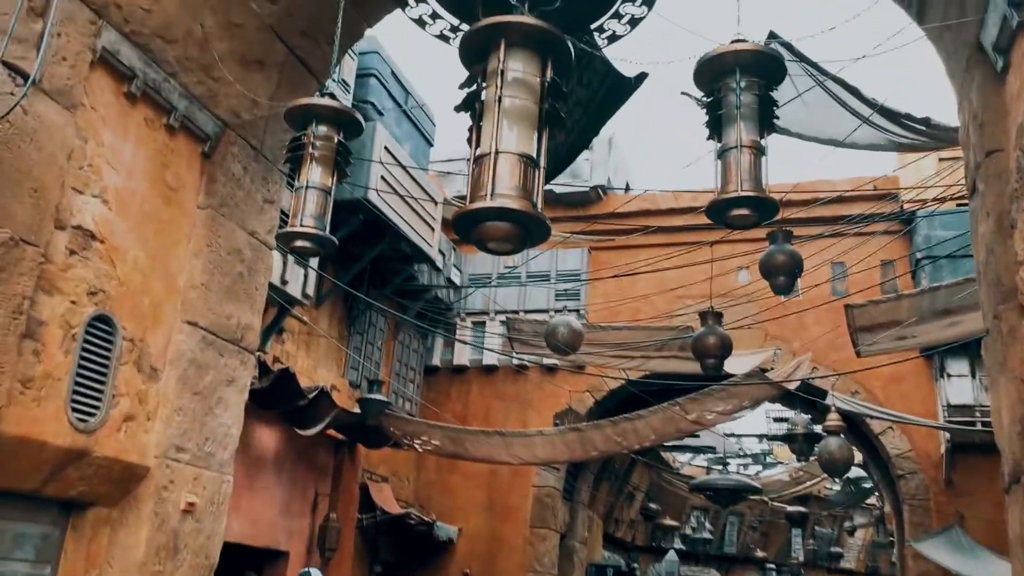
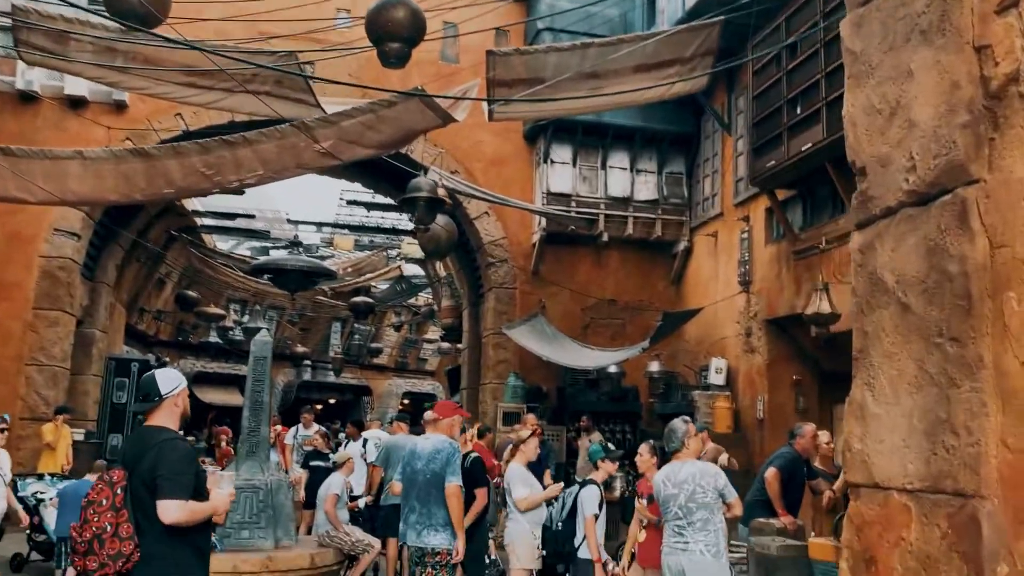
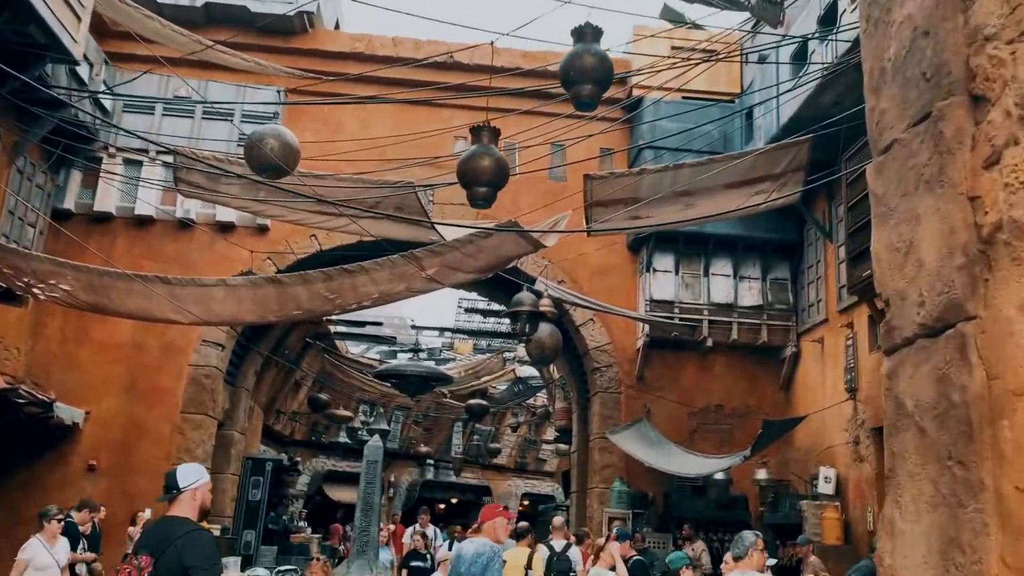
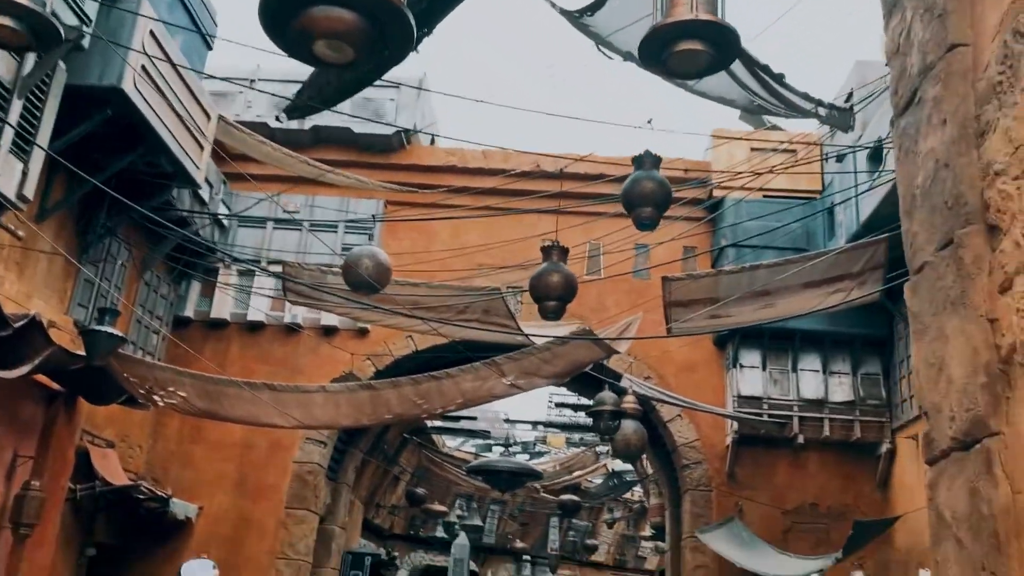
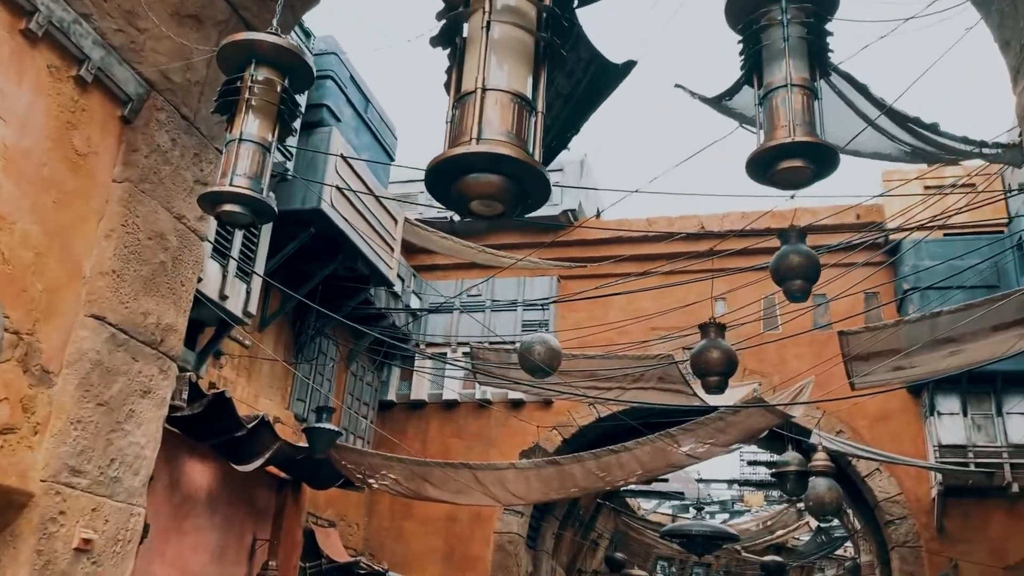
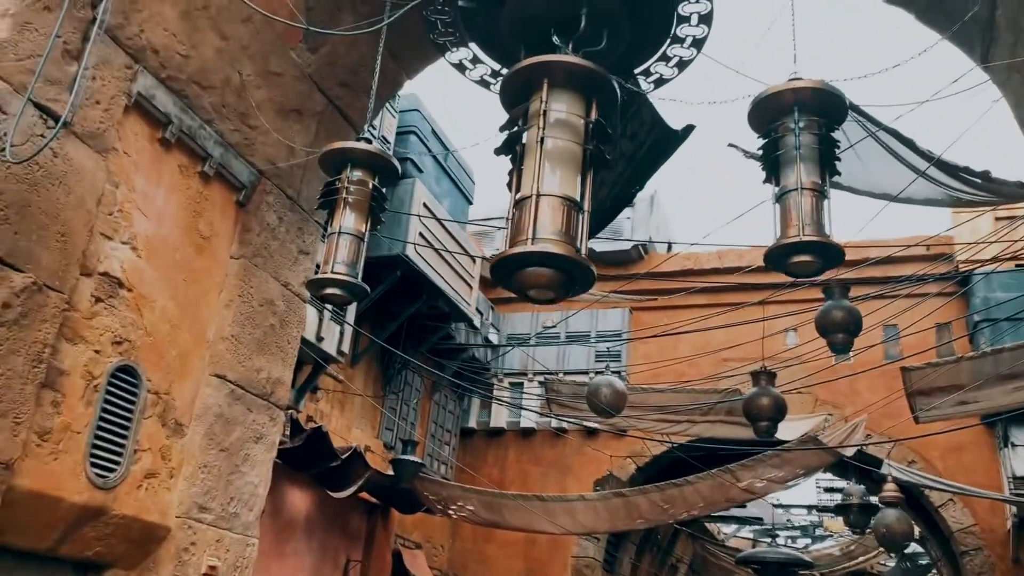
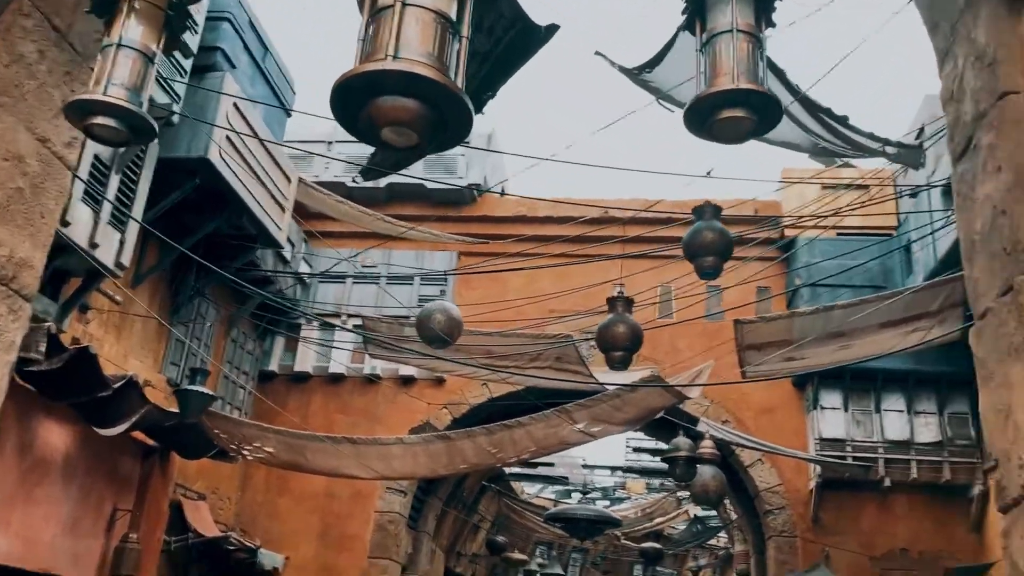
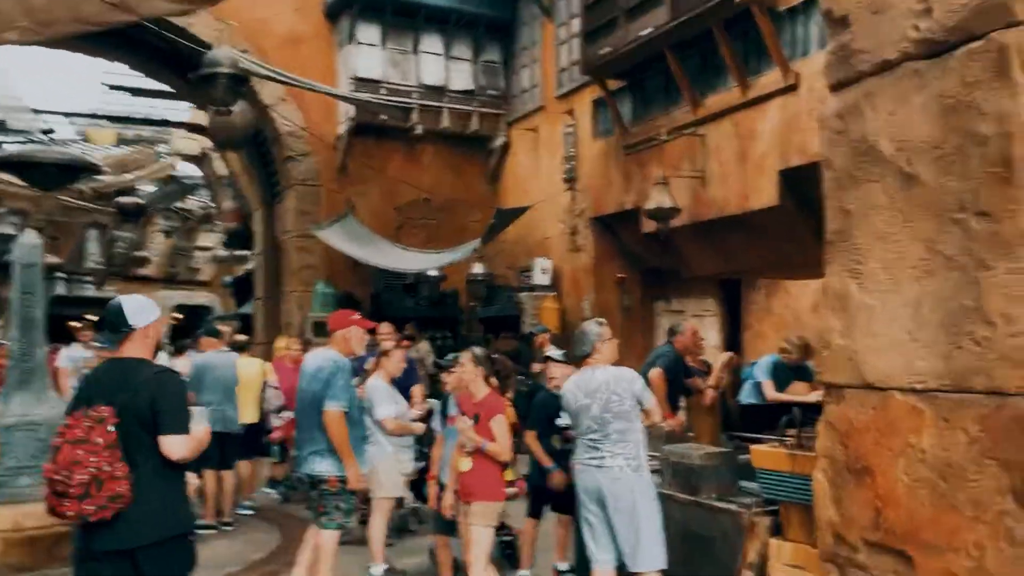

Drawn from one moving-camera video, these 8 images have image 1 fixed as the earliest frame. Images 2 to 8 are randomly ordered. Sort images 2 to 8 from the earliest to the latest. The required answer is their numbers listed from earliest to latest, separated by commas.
6, 5, 7, 4, 3, 2, 8
